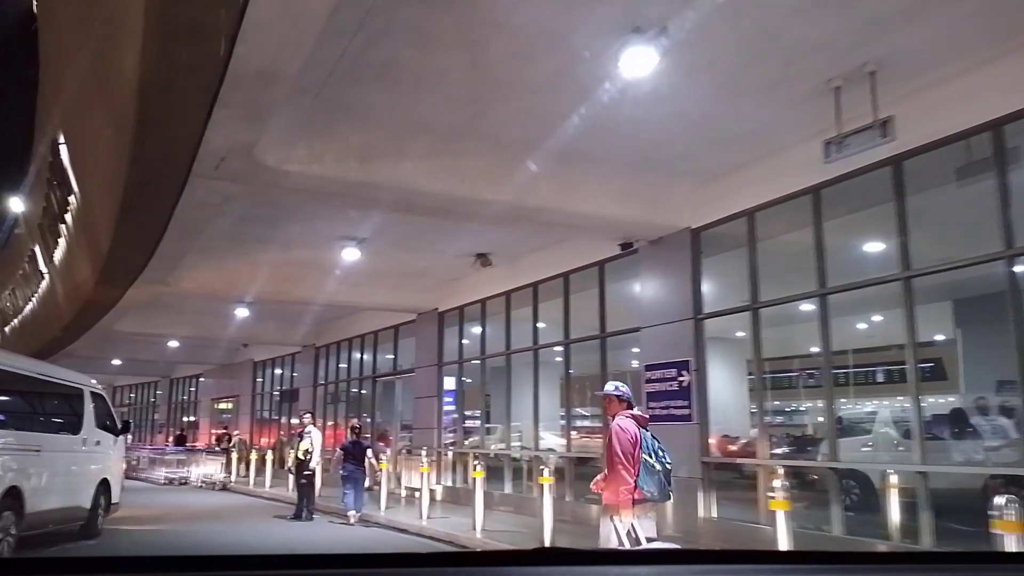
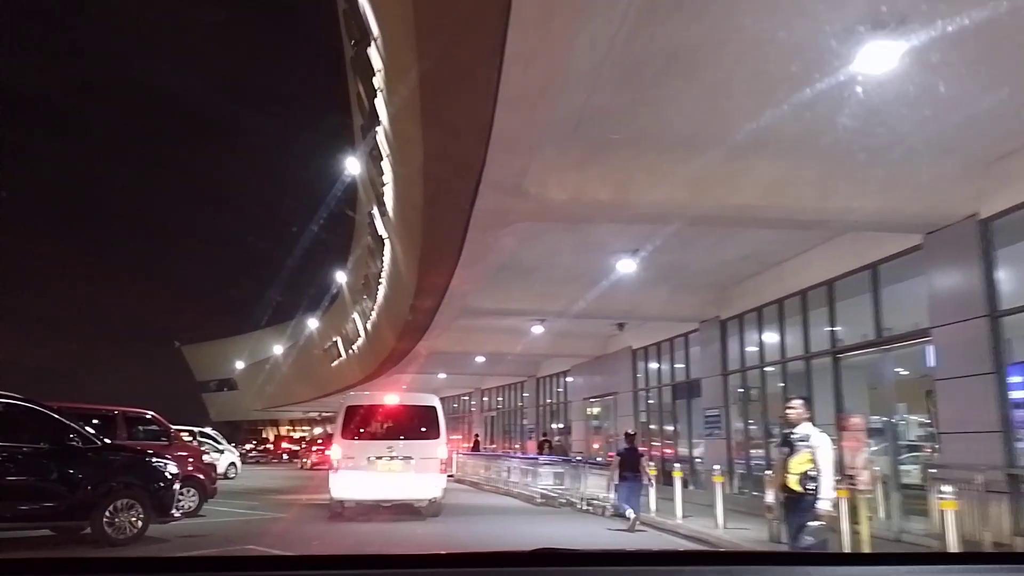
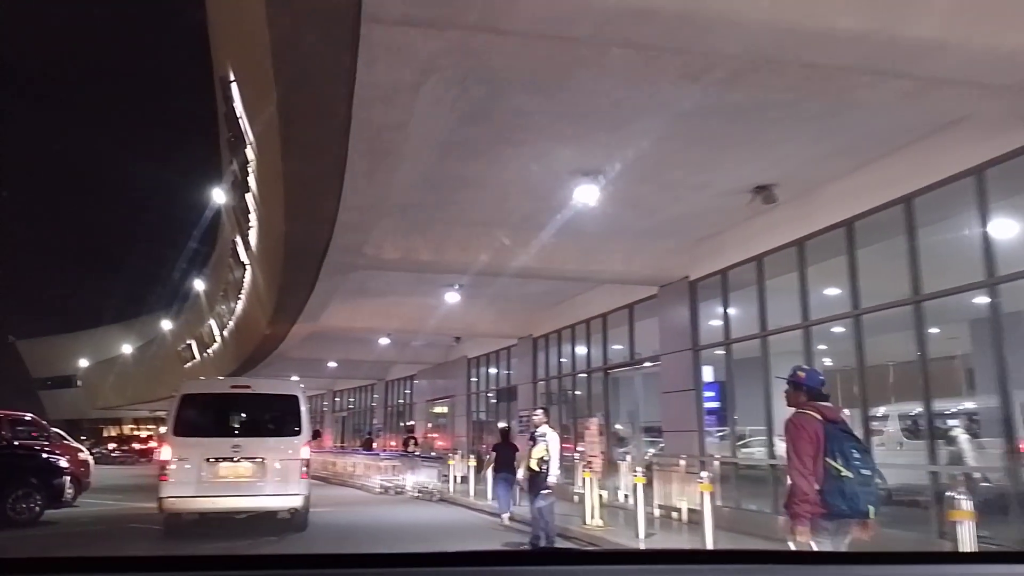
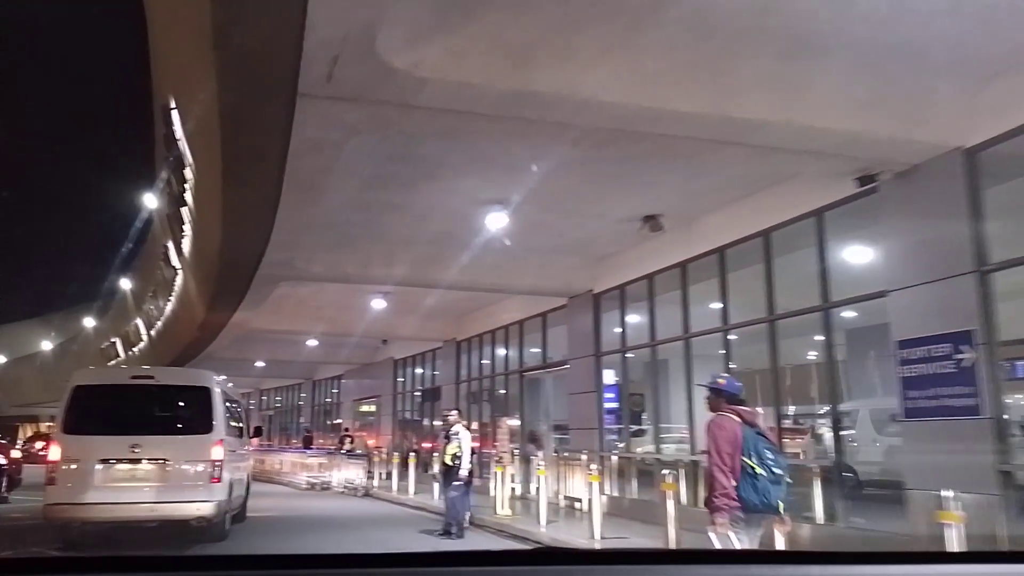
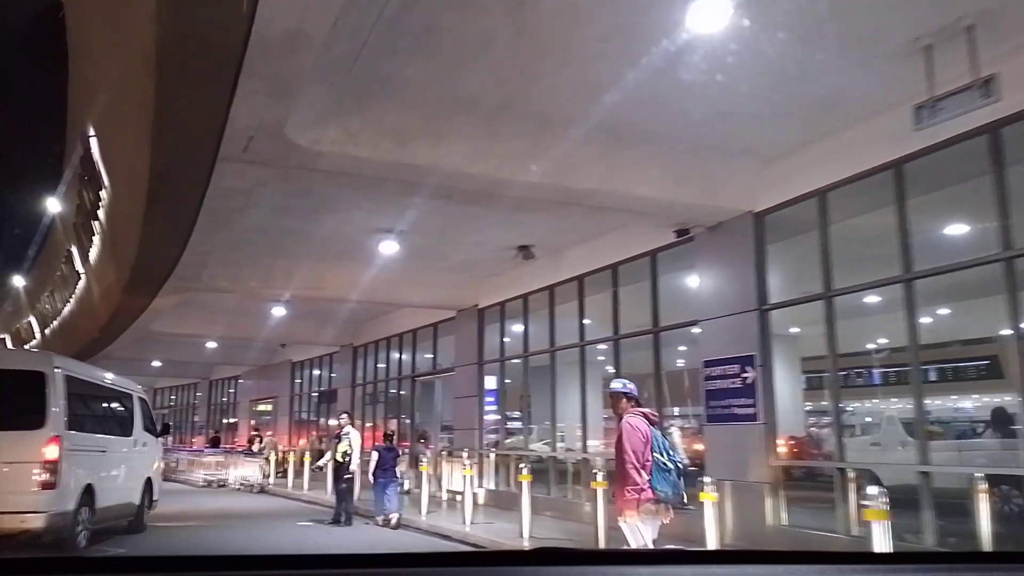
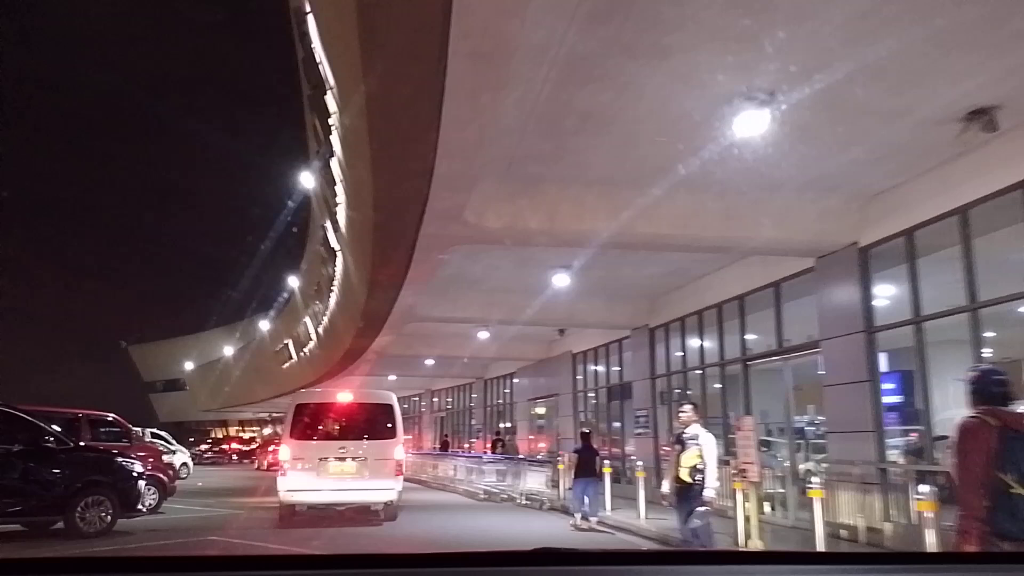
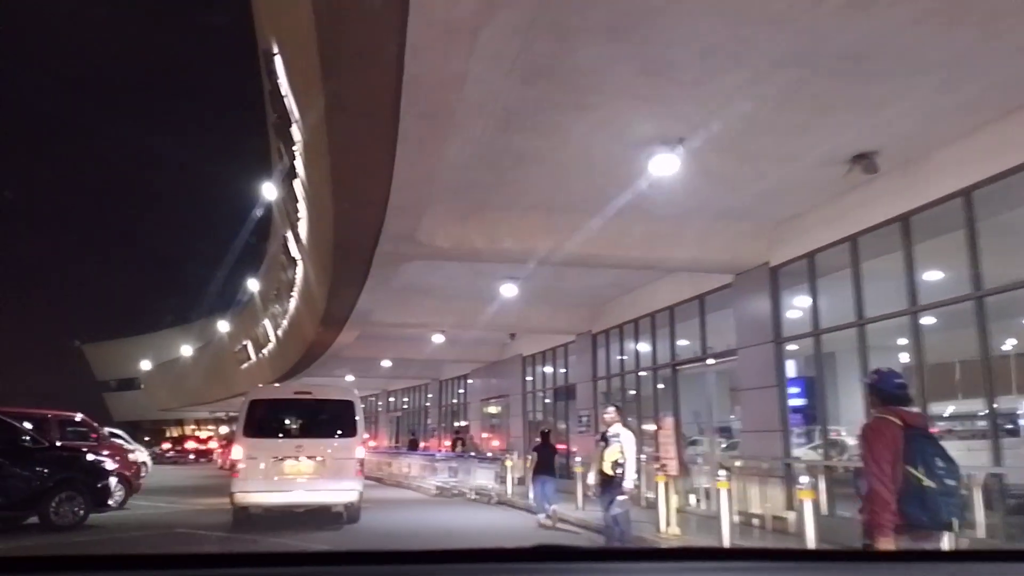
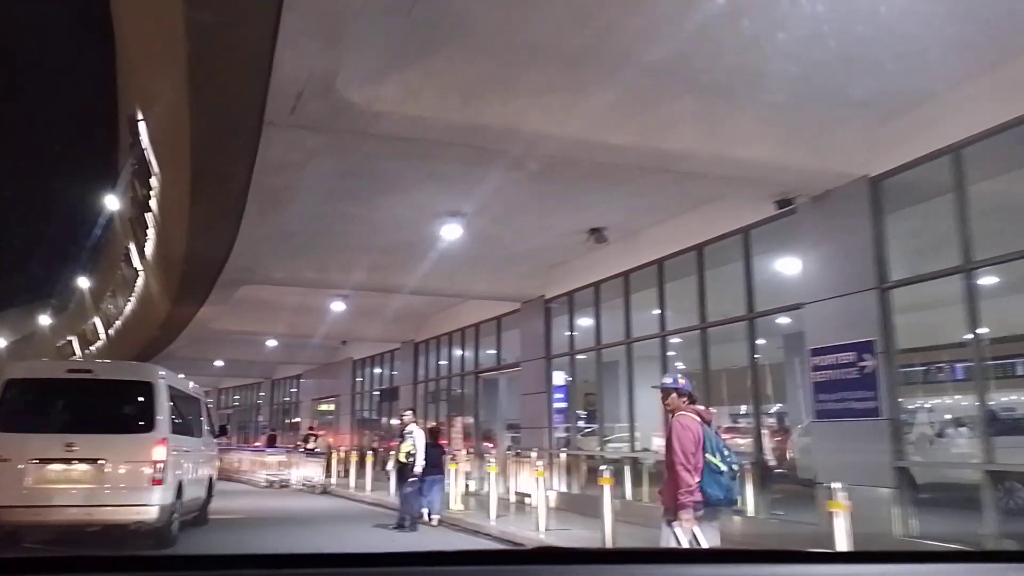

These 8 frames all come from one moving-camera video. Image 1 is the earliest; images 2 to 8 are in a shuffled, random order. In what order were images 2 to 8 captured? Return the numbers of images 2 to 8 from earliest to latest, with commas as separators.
5, 8, 4, 3, 7, 6, 2
